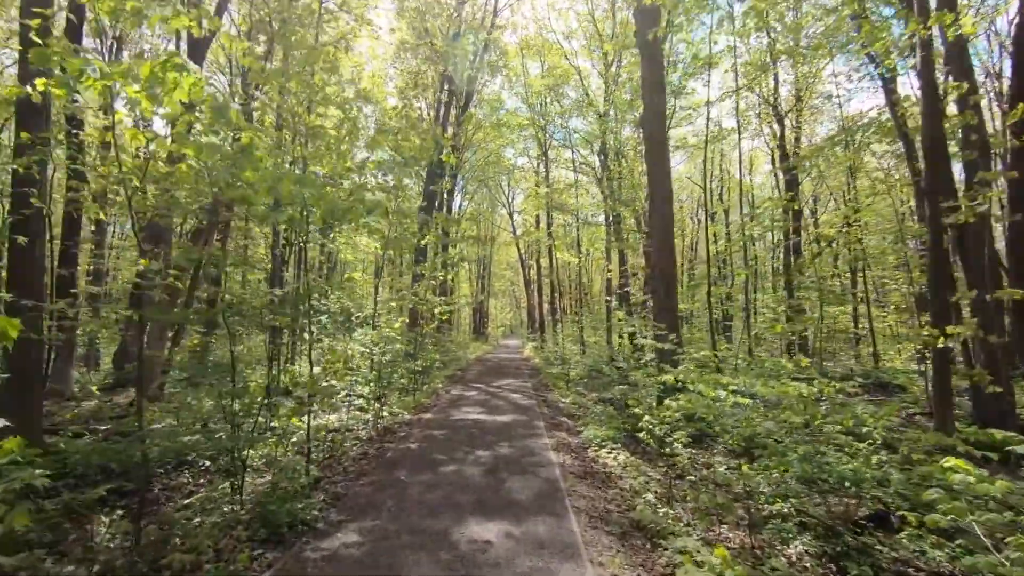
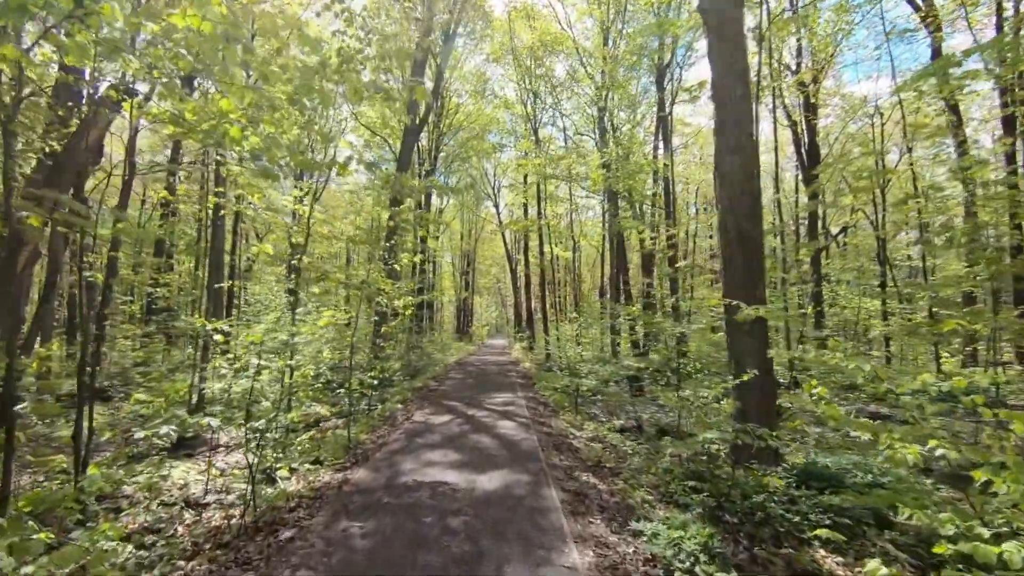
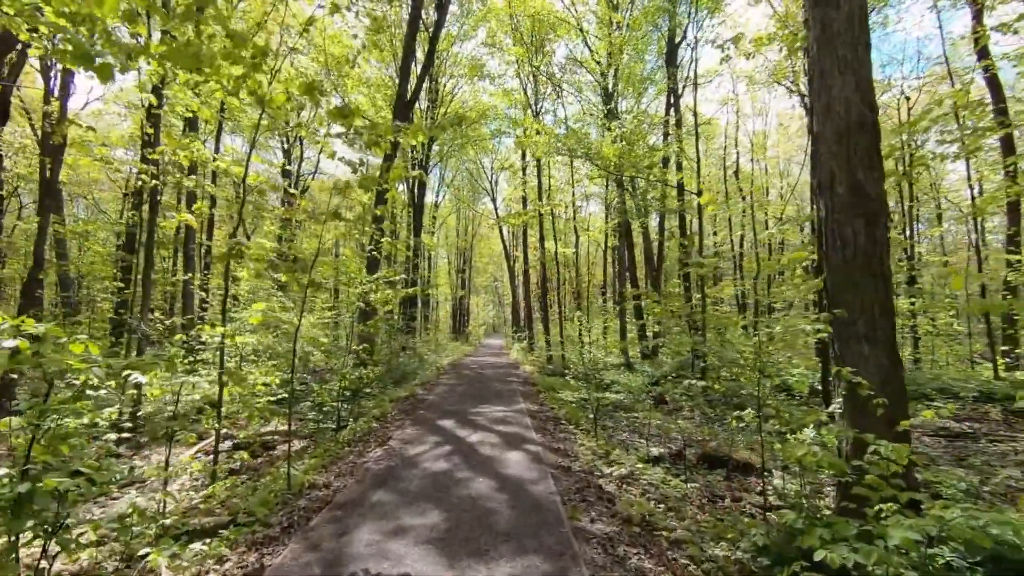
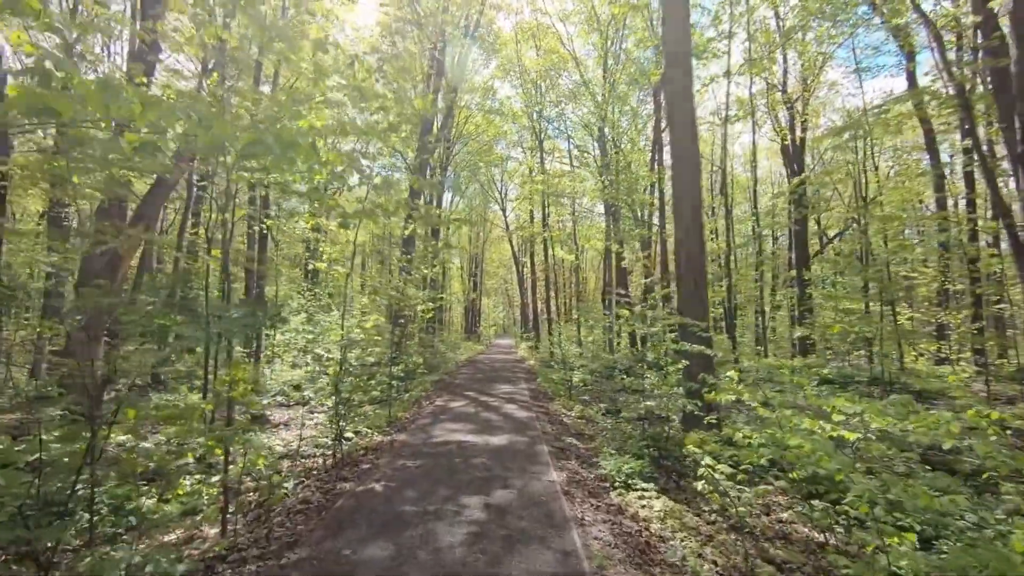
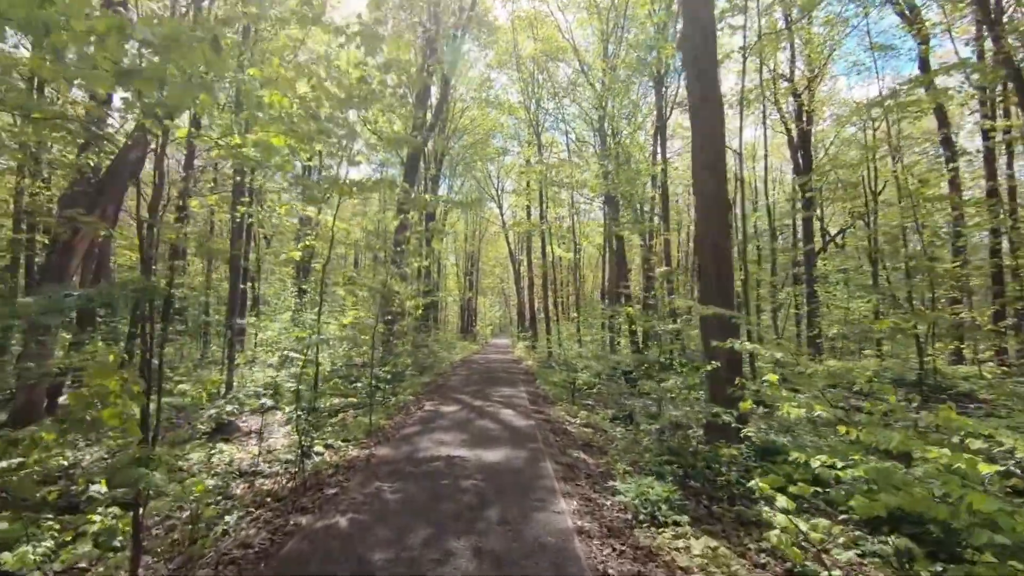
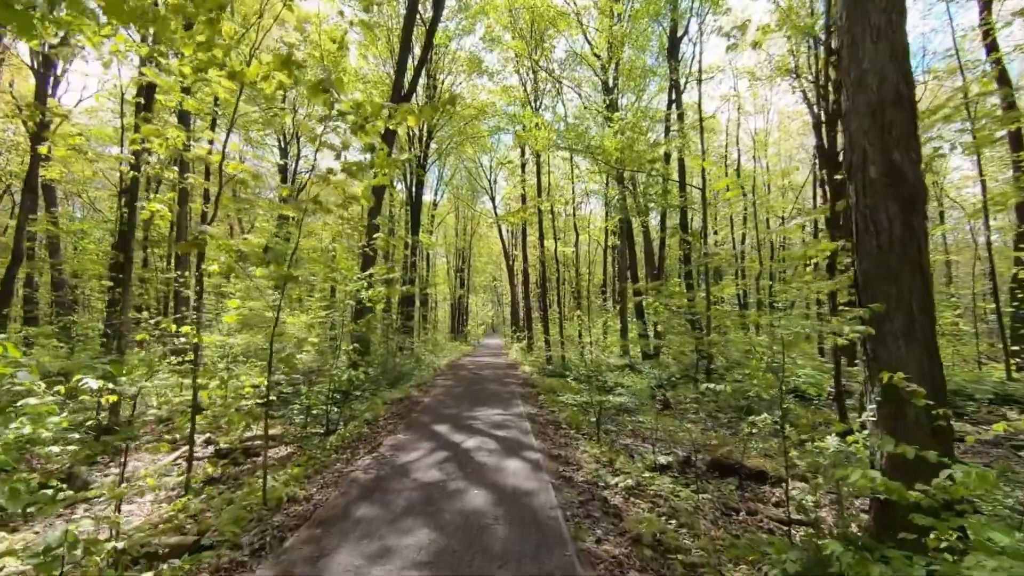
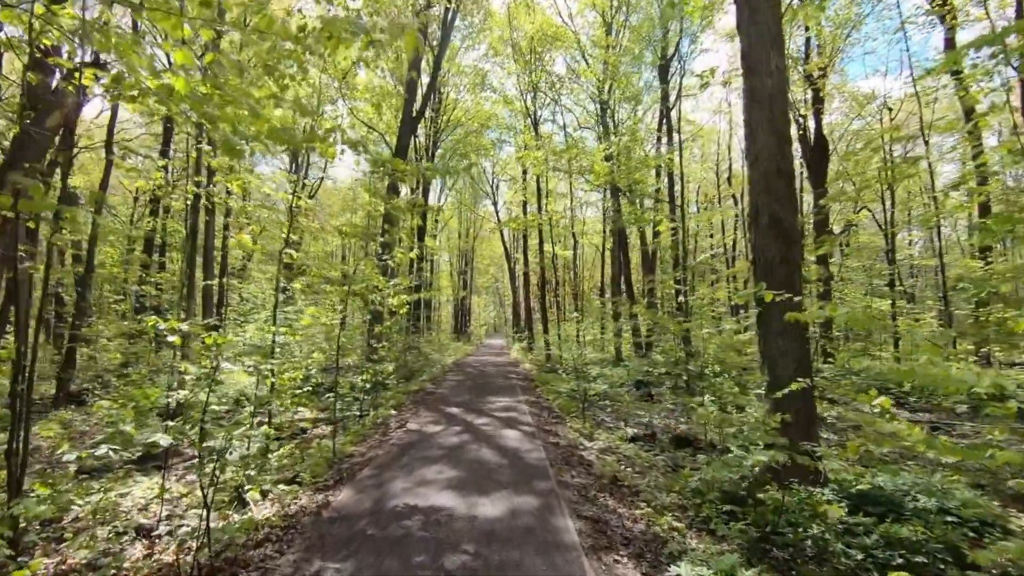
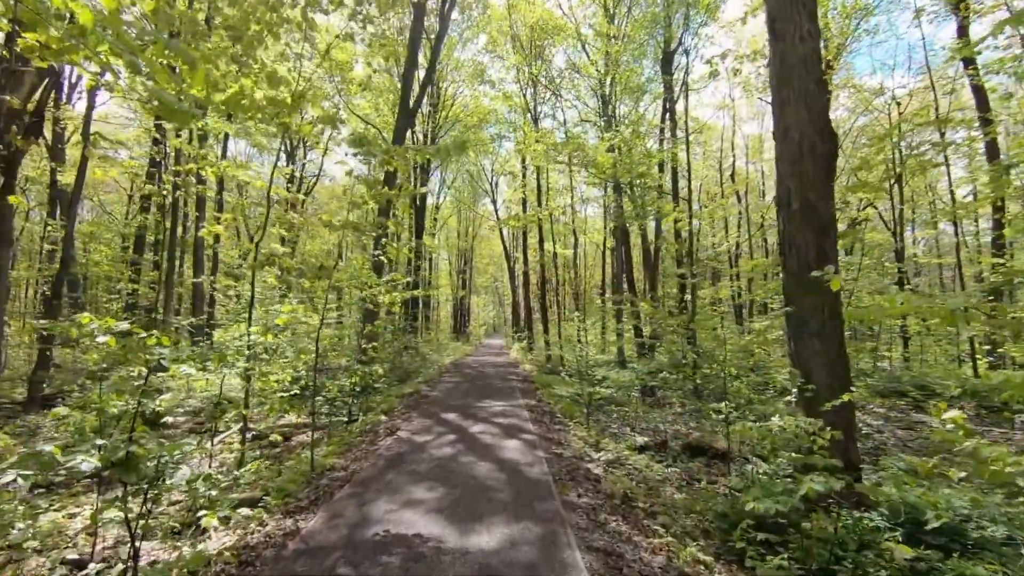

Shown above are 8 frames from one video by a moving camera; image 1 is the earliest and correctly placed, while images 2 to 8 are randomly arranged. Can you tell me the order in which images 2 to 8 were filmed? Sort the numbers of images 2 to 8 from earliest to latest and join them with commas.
4, 5, 2, 7, 8, 3, 6
